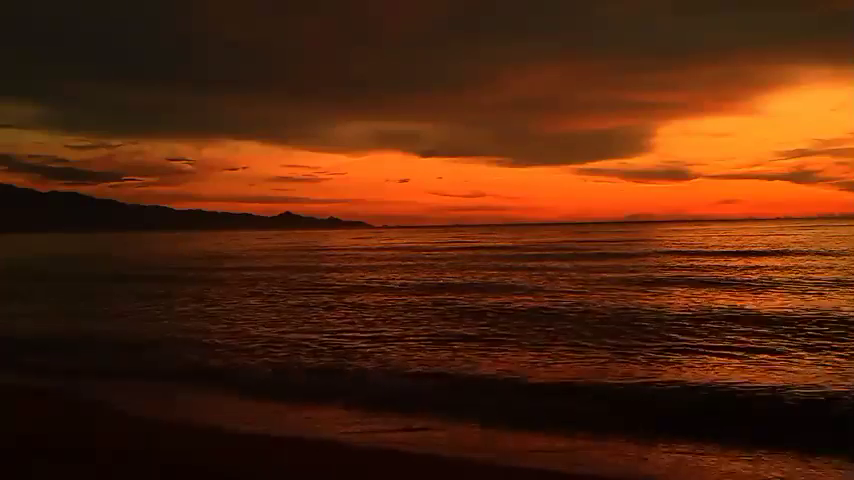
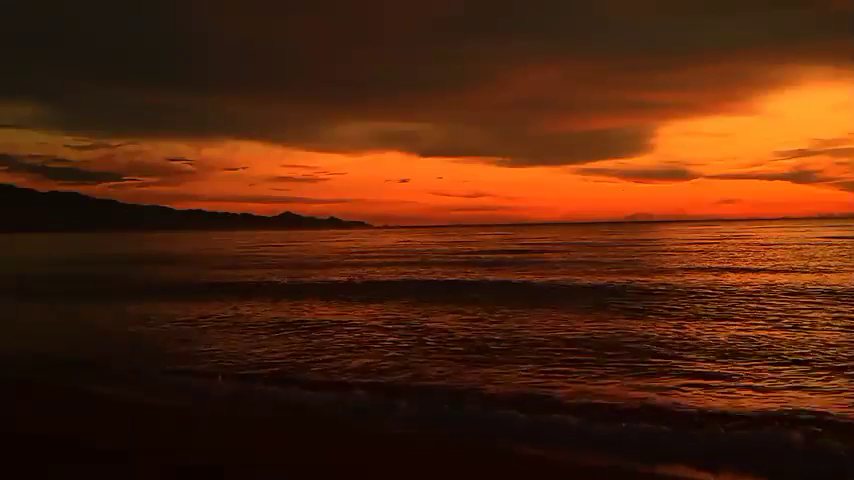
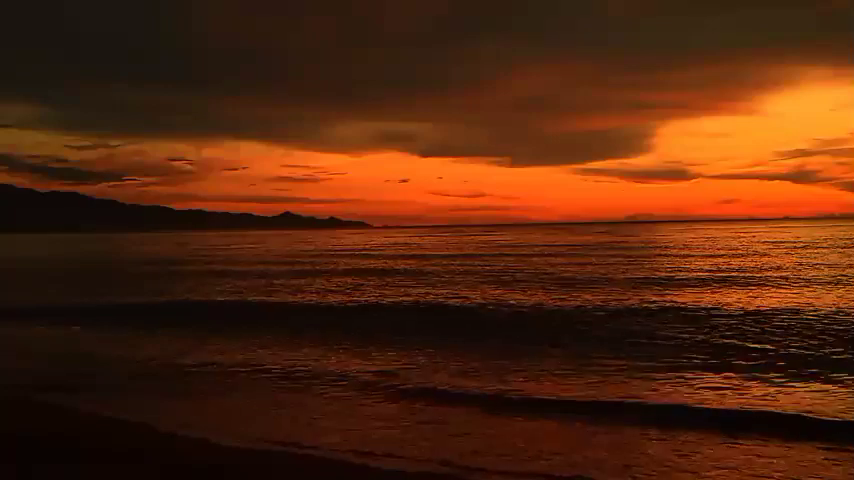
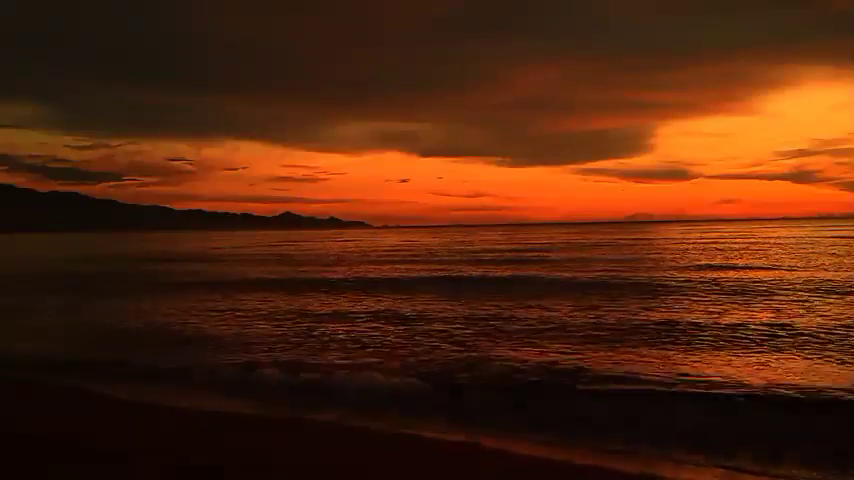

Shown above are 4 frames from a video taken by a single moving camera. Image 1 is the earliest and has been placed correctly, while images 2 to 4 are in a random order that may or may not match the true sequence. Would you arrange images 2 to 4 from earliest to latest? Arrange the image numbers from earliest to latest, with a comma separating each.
4, 2, 3
